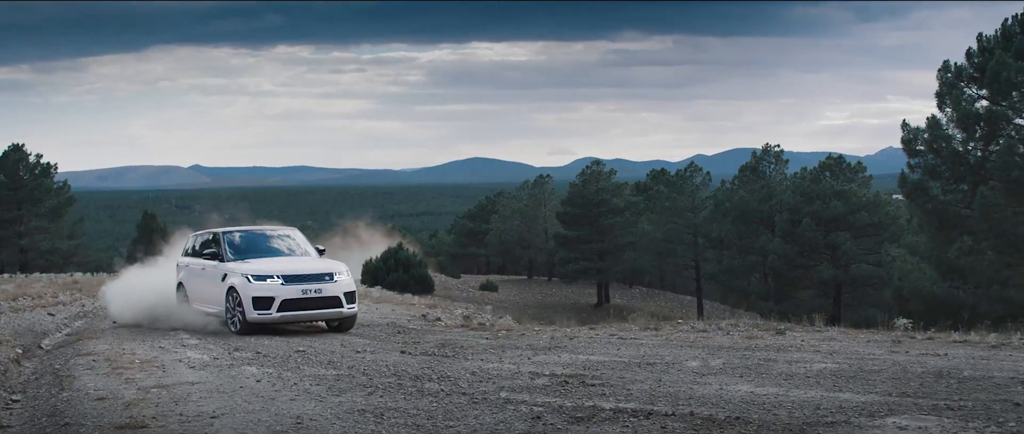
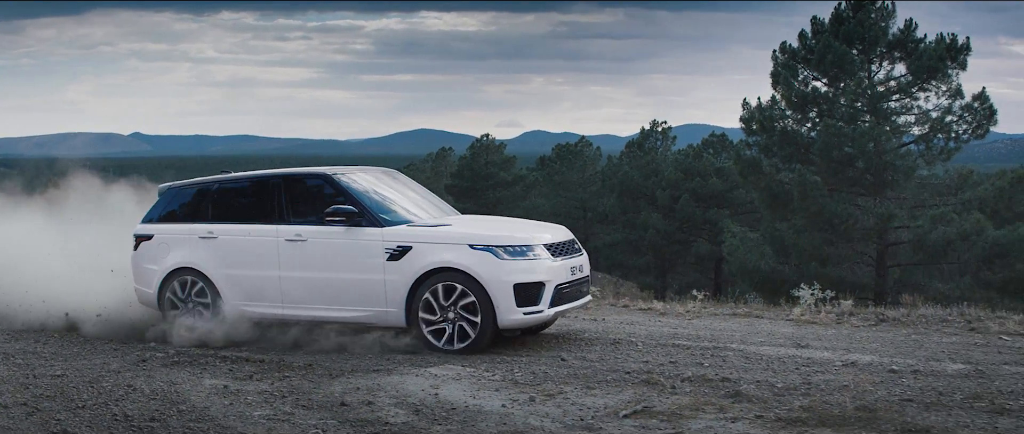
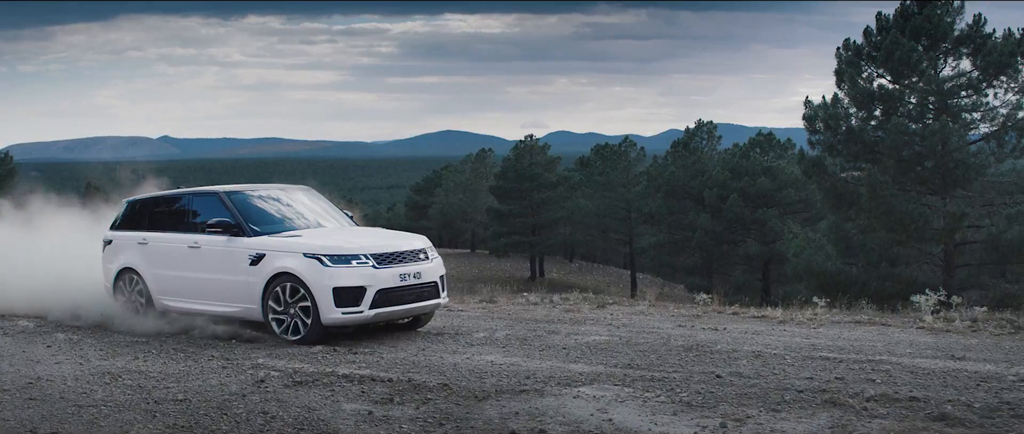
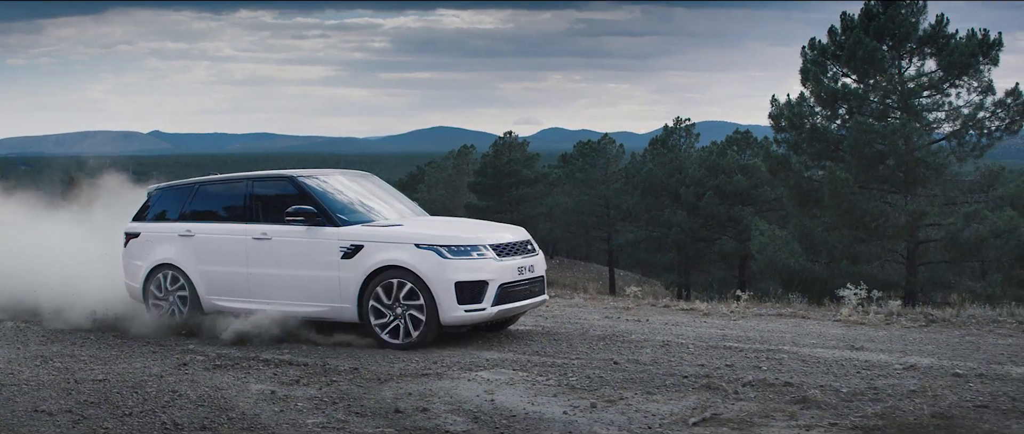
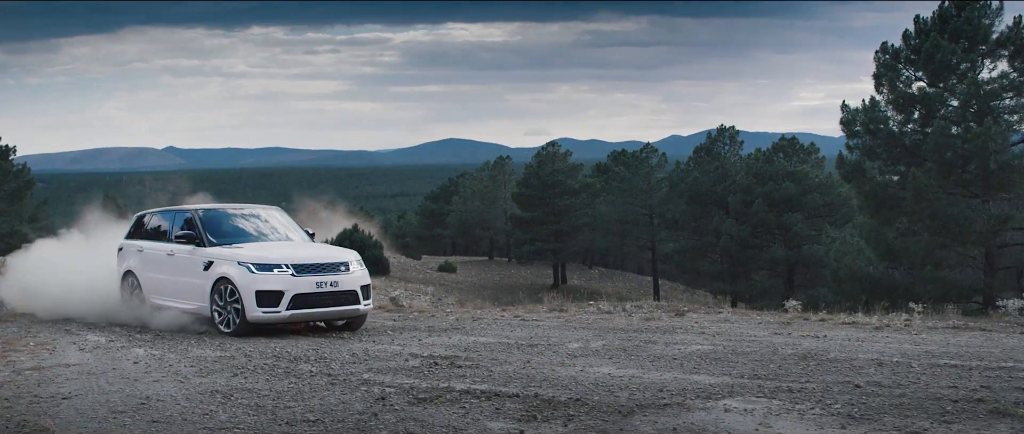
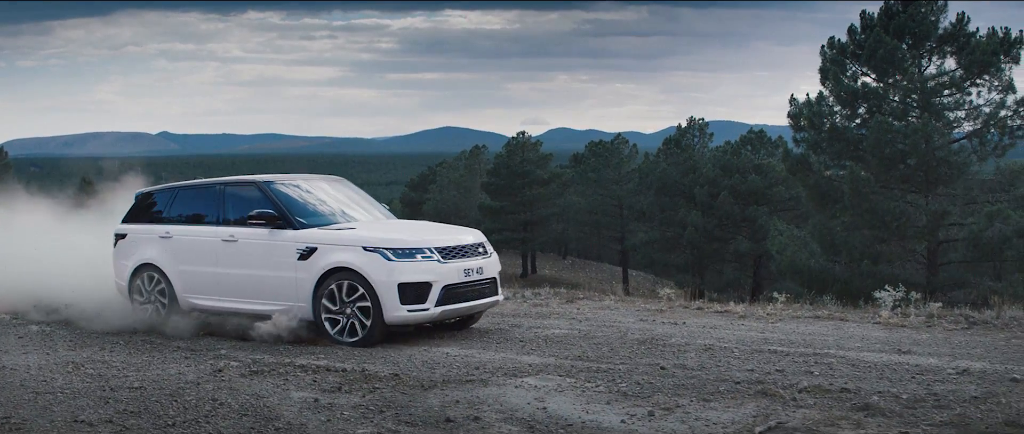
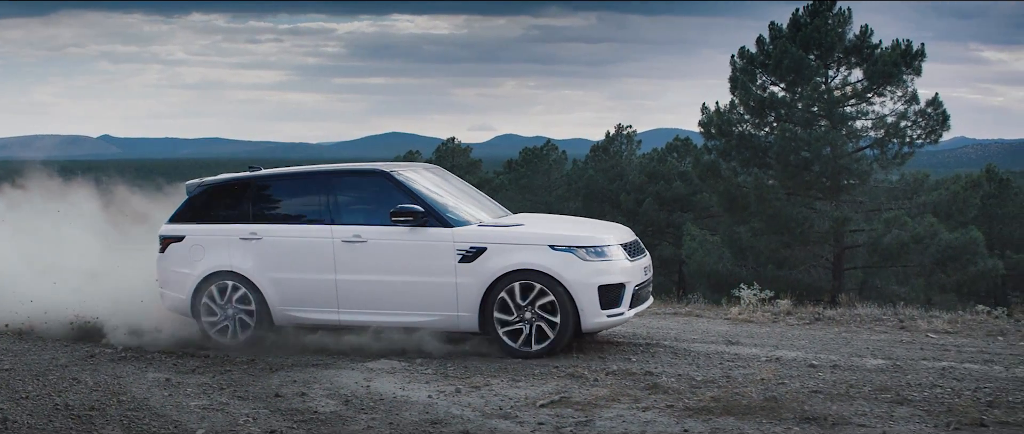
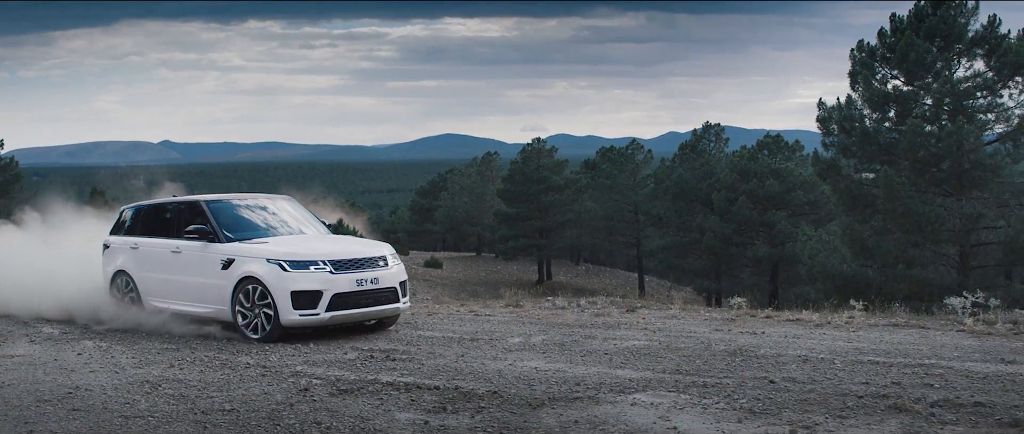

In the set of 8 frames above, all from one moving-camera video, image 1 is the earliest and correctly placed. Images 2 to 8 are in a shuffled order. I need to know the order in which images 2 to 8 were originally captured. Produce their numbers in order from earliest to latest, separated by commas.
5, 8, 3, 6, 4, 2, 7
